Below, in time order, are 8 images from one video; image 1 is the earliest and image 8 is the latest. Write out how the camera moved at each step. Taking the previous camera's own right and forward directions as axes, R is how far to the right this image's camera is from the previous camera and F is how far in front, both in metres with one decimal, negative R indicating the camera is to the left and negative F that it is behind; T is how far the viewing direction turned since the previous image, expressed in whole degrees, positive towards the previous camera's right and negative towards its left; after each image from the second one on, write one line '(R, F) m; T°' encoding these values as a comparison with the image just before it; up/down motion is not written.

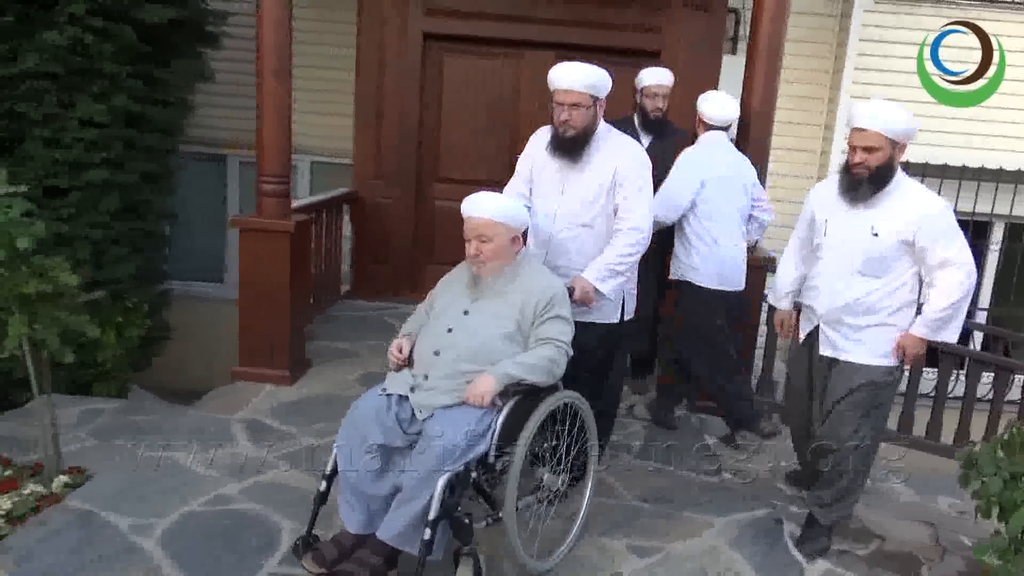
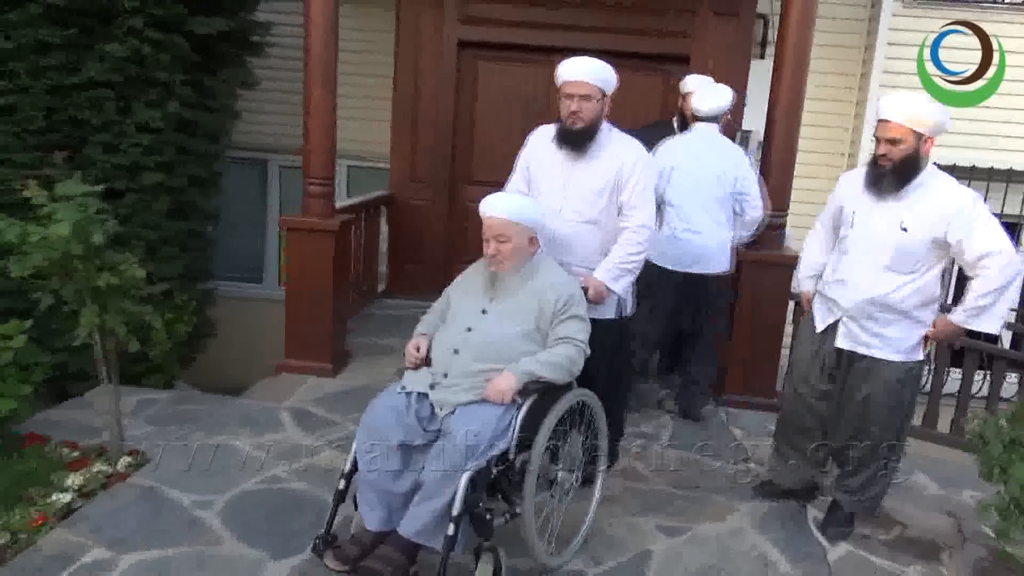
(0.0, -0.2) m; -2°
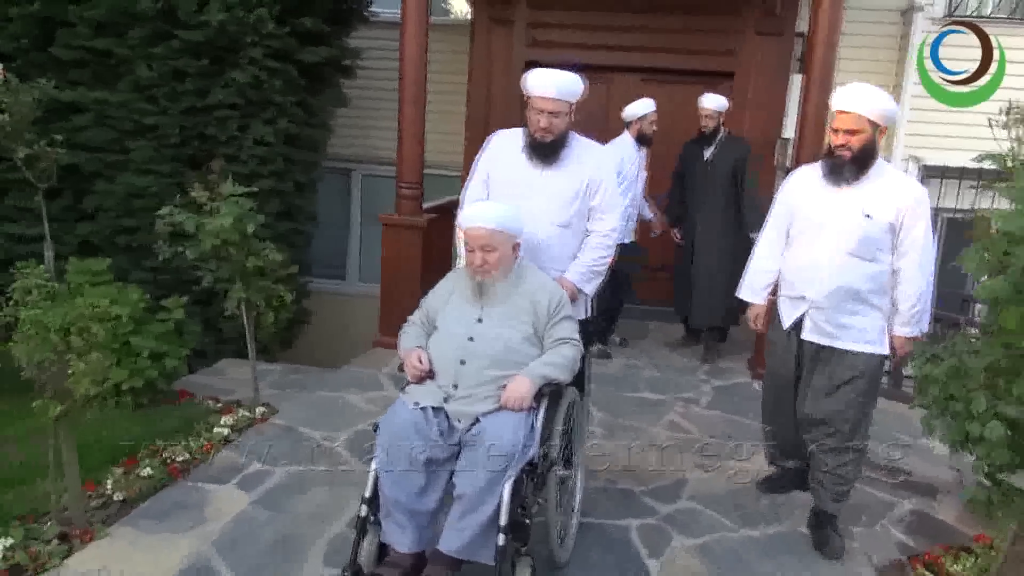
(0.0, -0.8) m; -4°
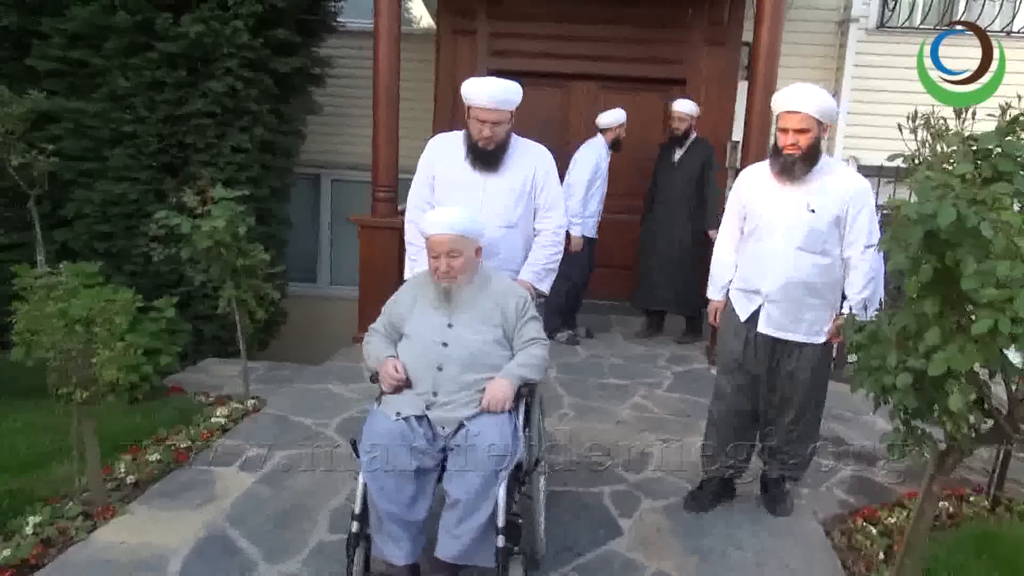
(-0.1, -0.4) m; +3°
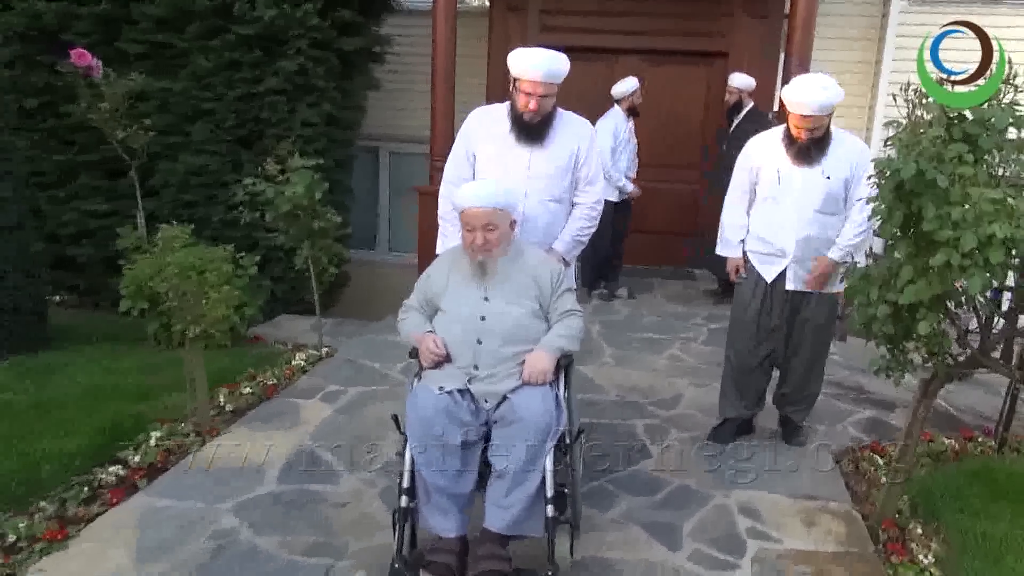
(0.0, -0.5) m; -4°
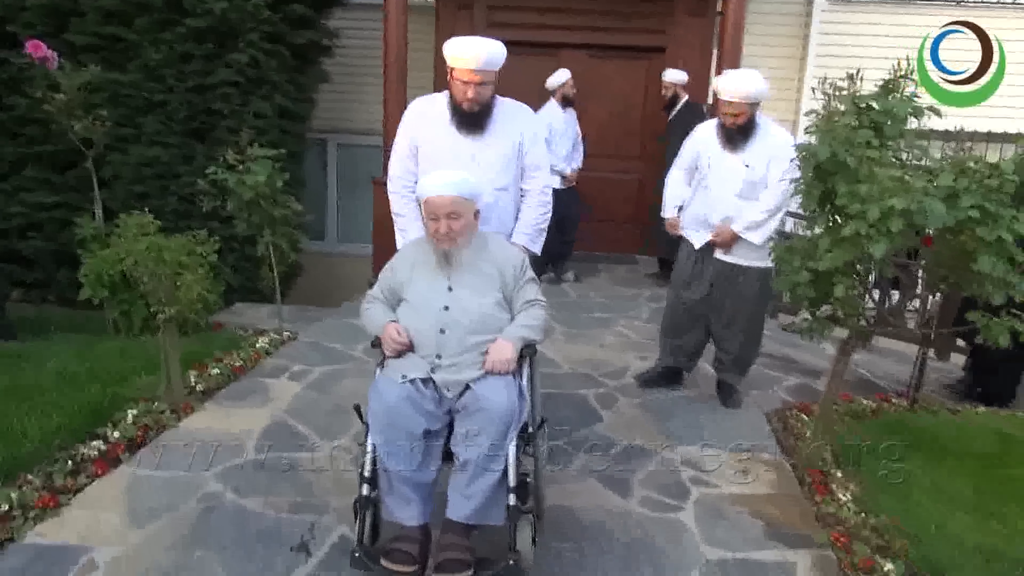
(-0.1, -0.3) m; +4°
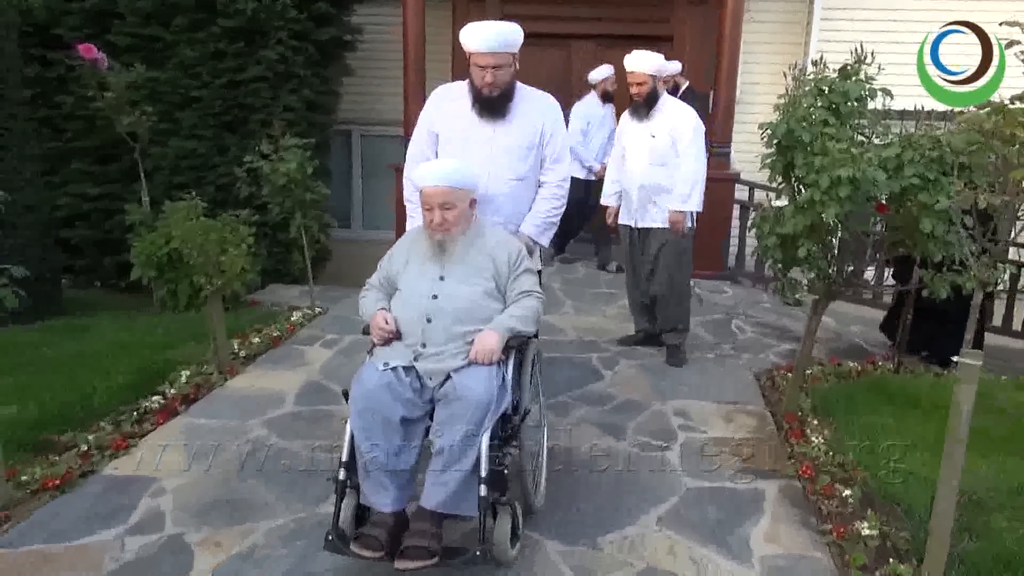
(+0.1, -0.5) m; -2°
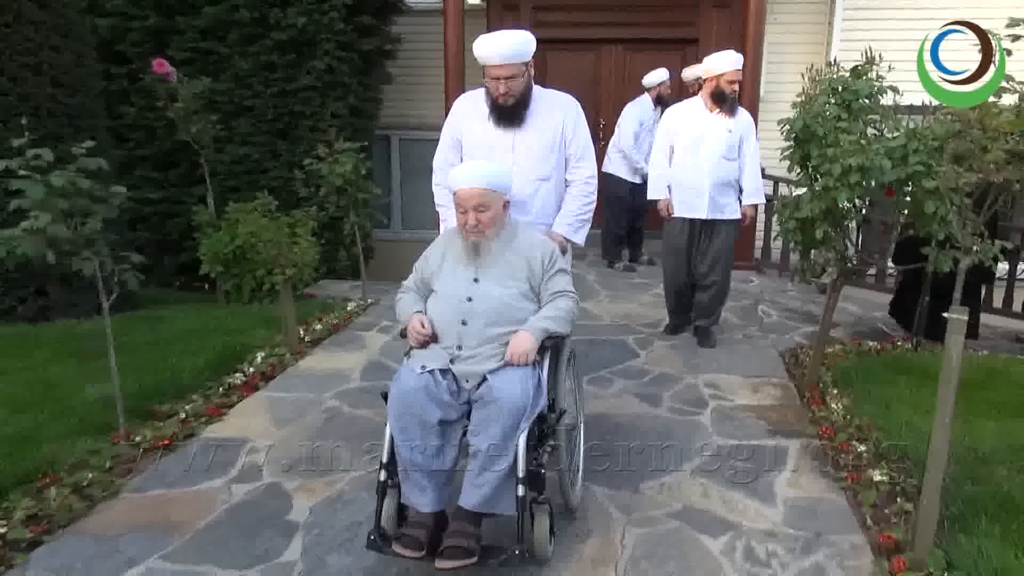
(-0.1, -0.4) m; -2°
